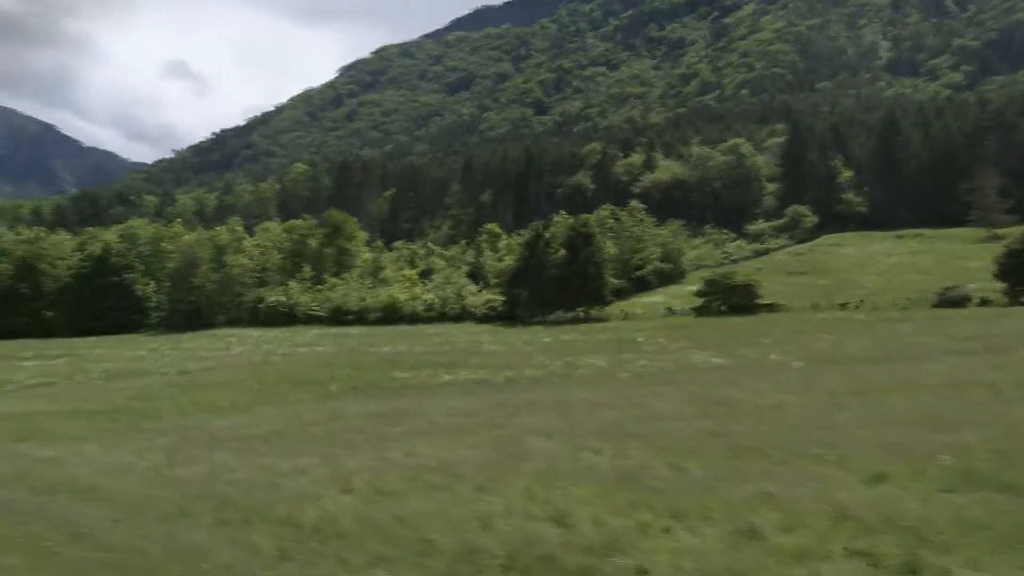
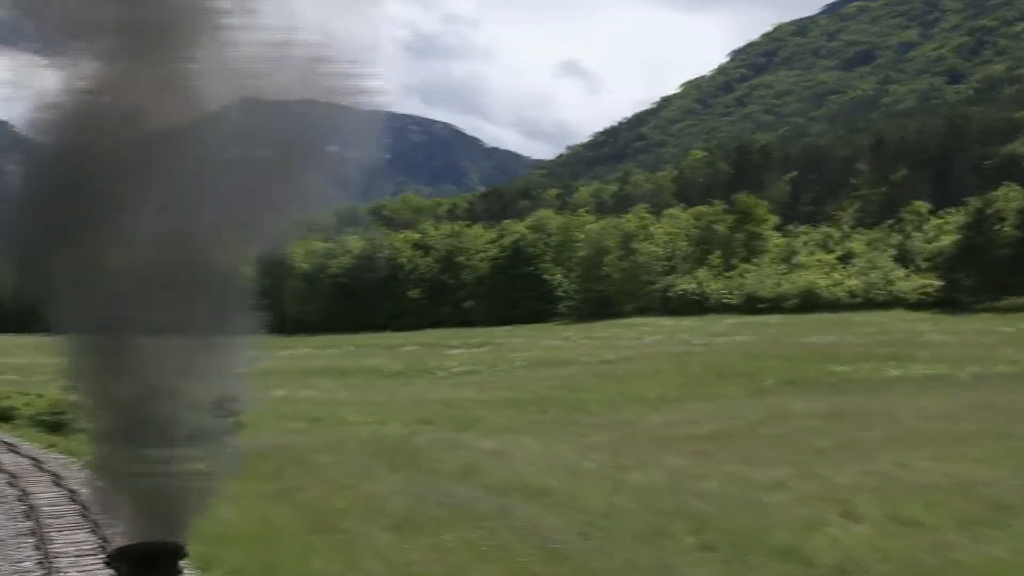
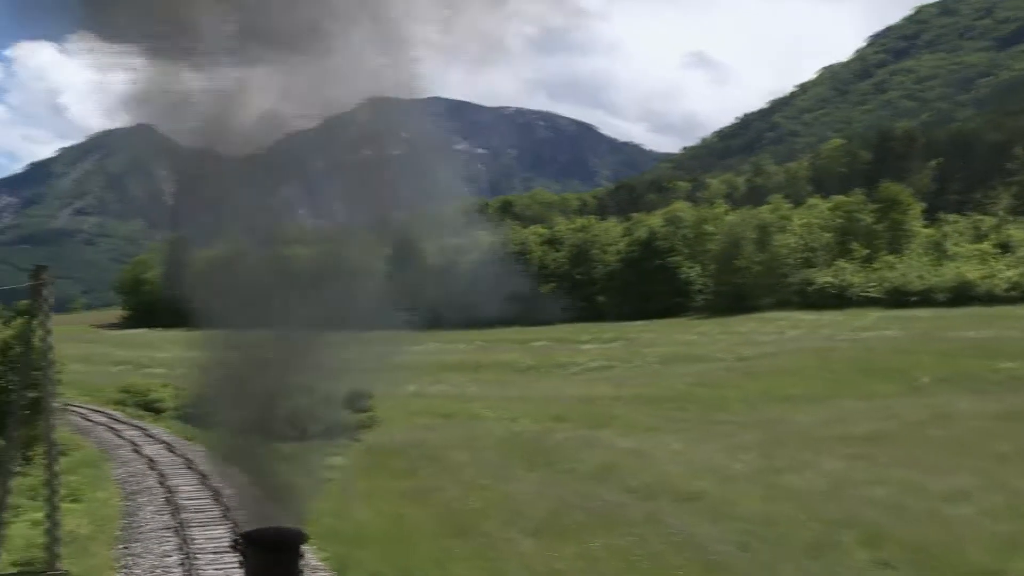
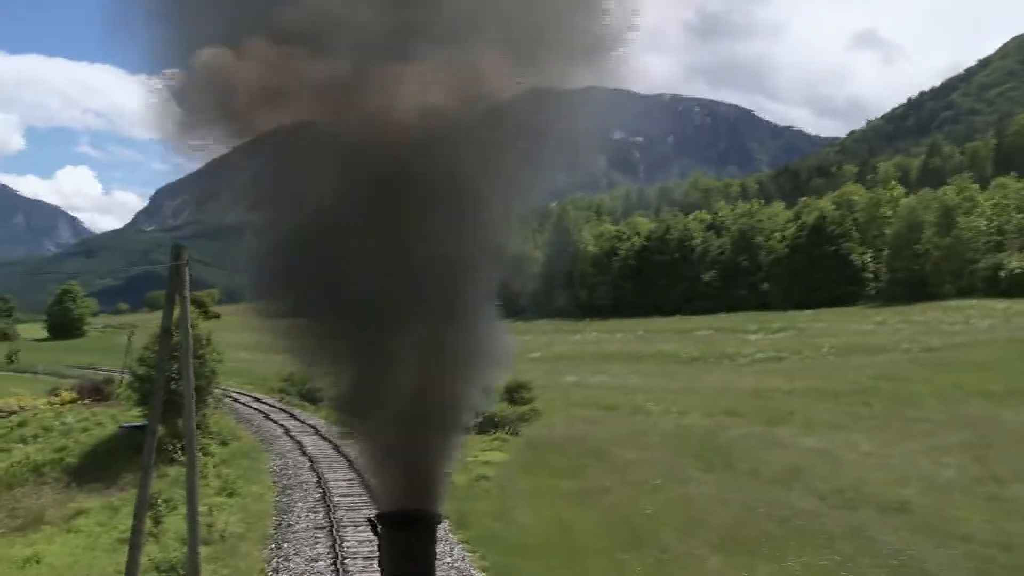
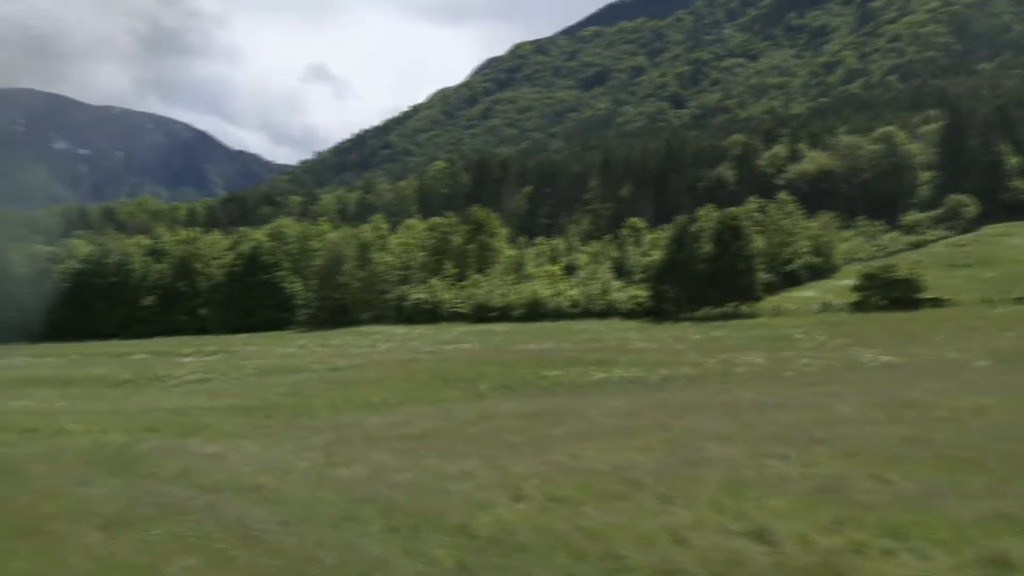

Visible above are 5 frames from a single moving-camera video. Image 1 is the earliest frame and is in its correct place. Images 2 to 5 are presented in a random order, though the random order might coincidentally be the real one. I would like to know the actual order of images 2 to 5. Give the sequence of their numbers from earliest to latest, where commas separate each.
5, 2, 3, 4
